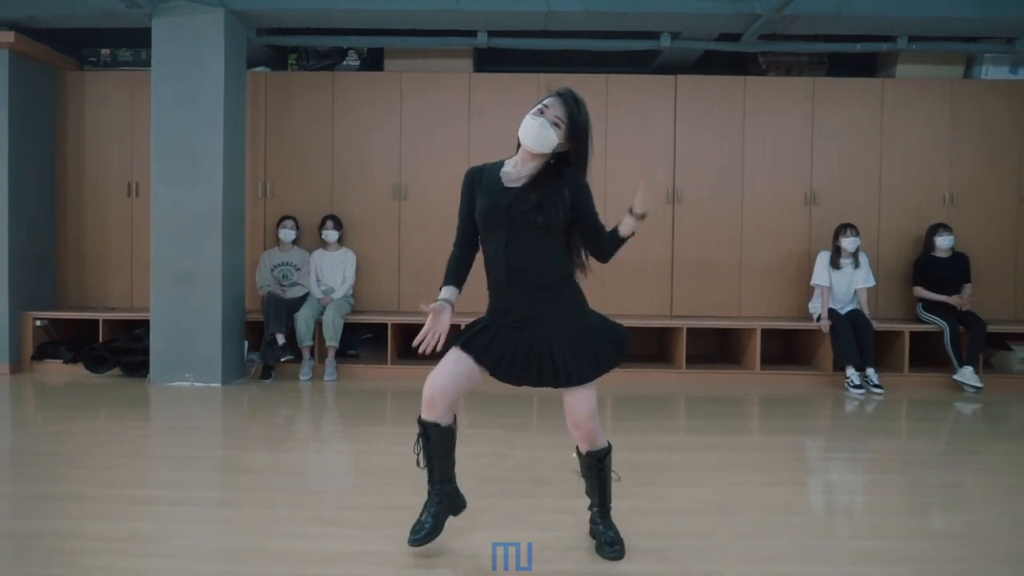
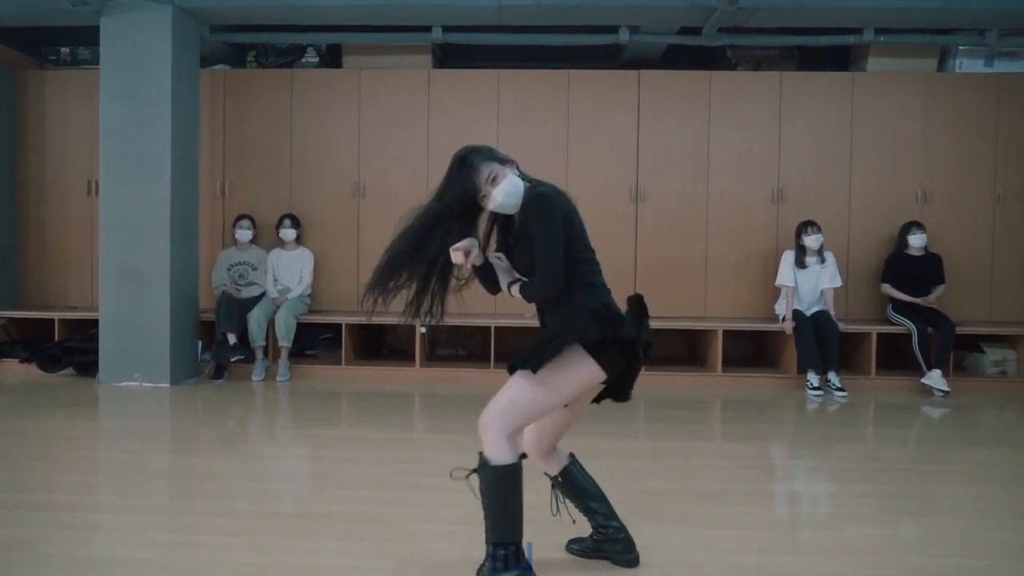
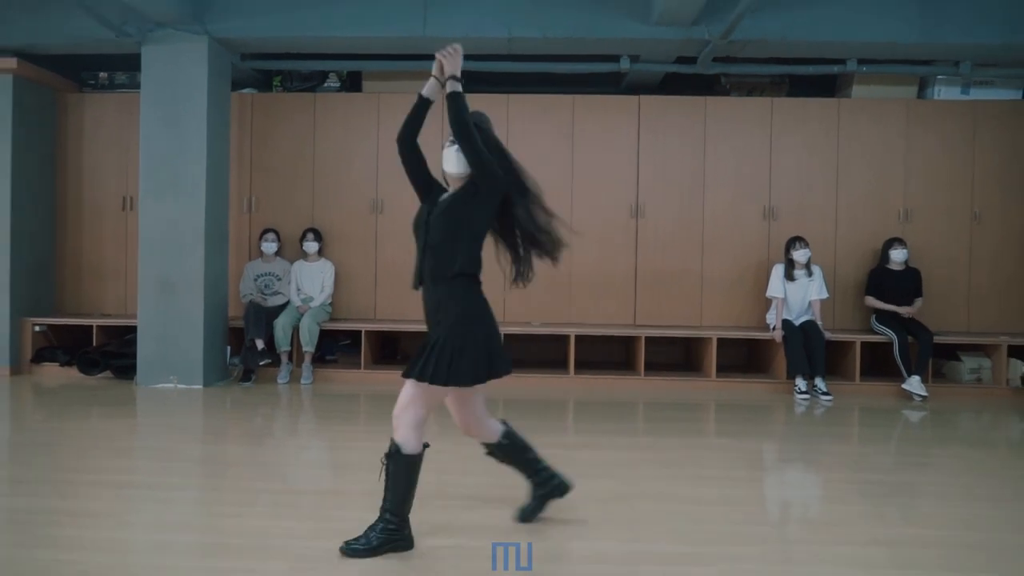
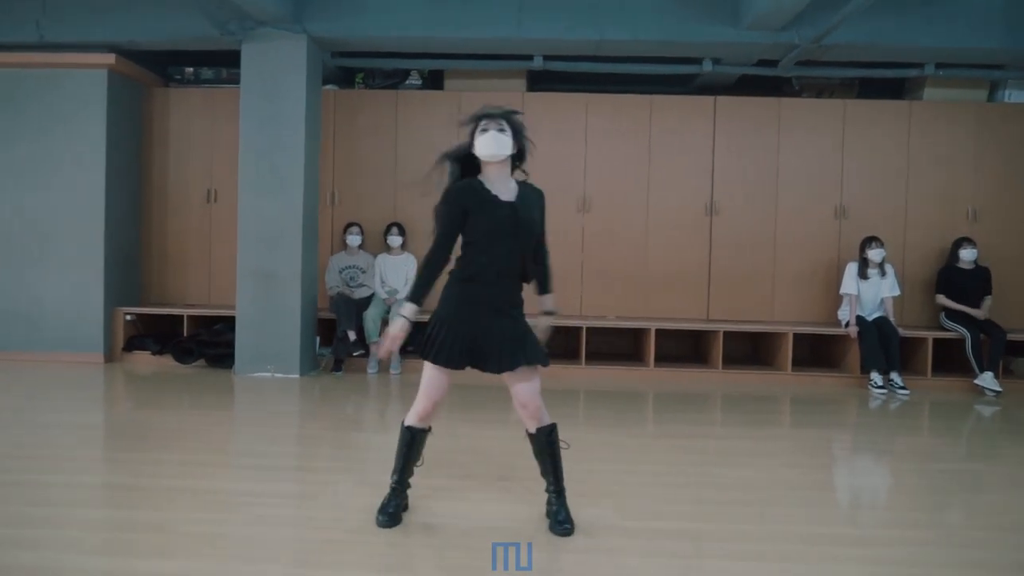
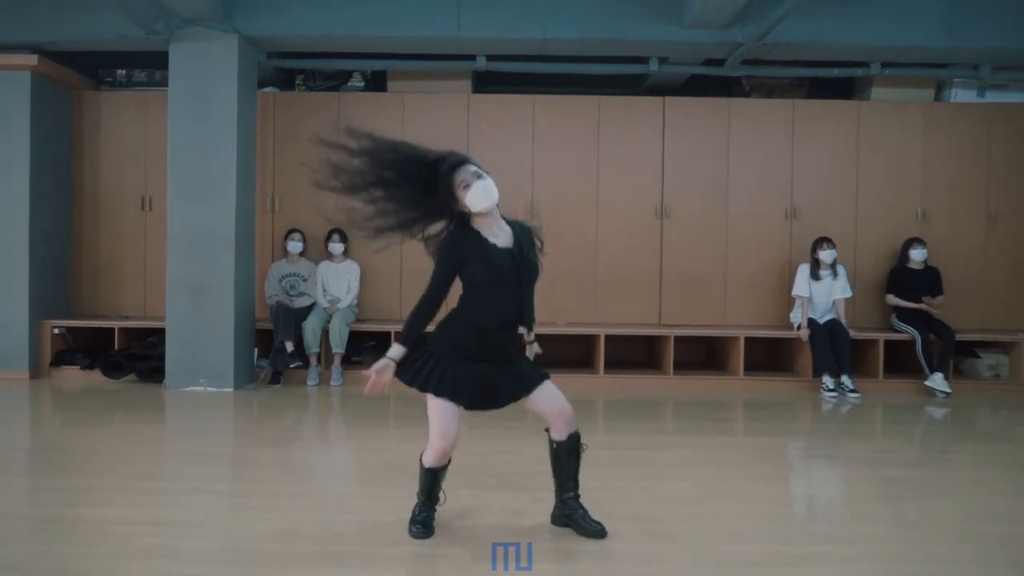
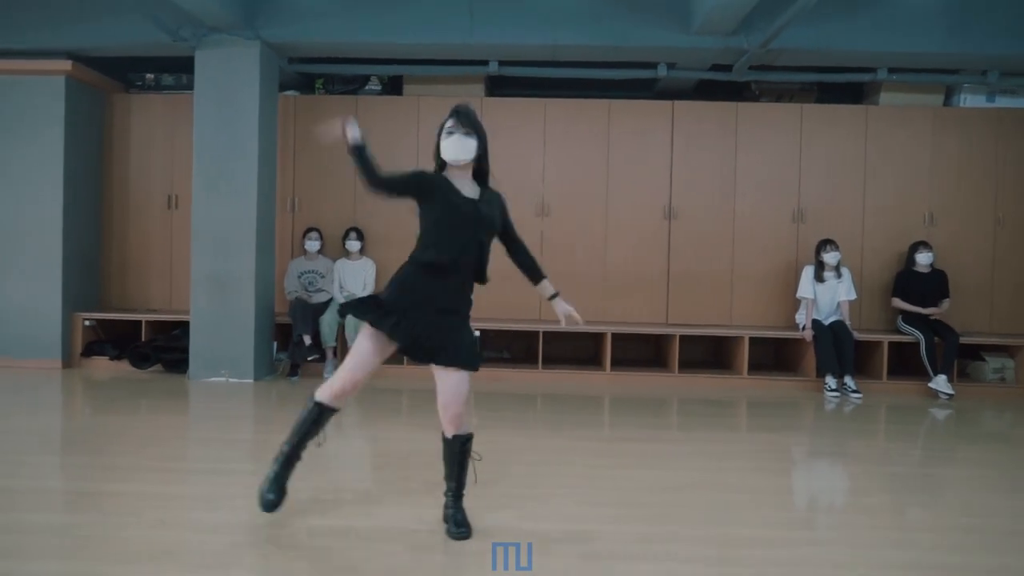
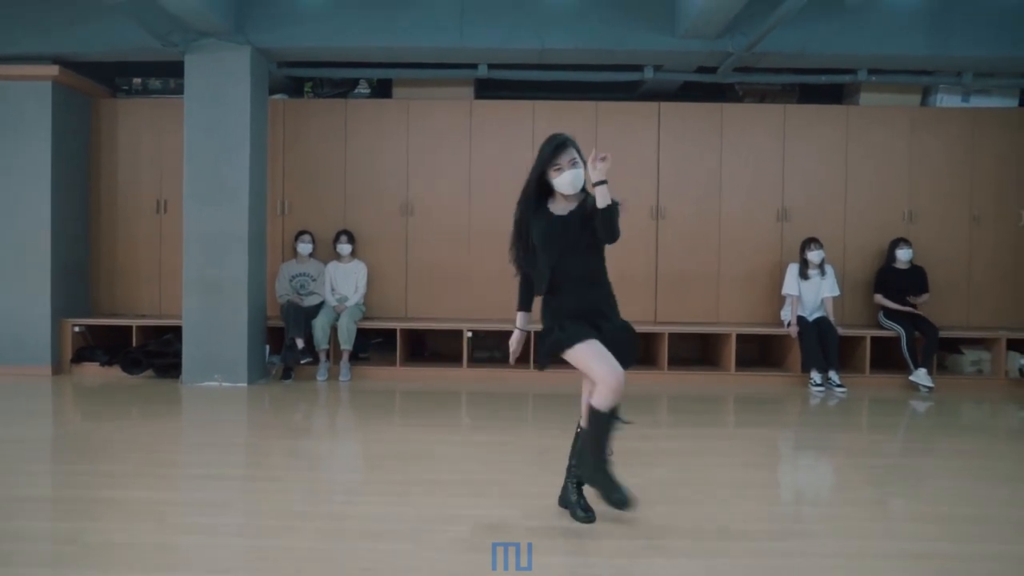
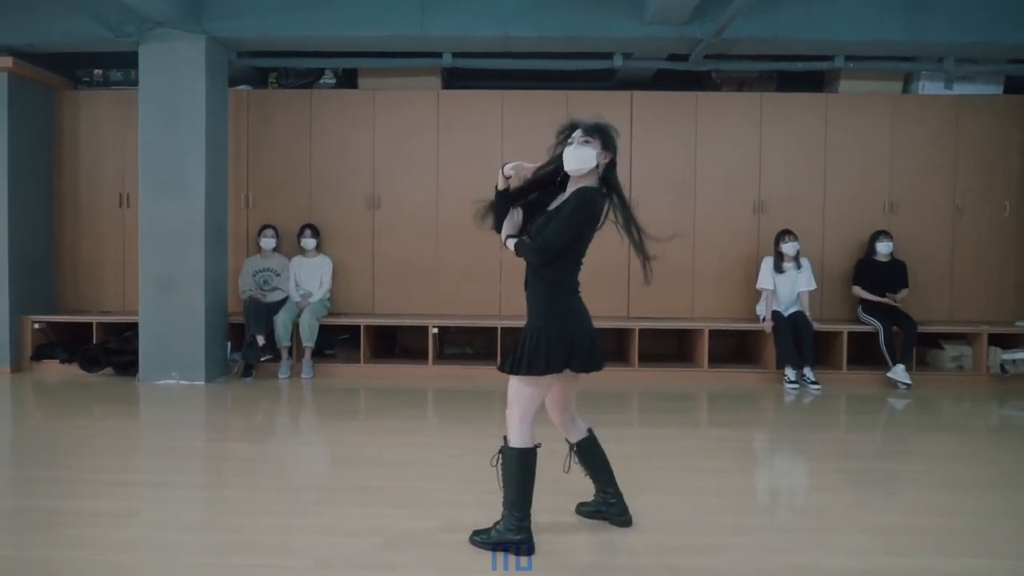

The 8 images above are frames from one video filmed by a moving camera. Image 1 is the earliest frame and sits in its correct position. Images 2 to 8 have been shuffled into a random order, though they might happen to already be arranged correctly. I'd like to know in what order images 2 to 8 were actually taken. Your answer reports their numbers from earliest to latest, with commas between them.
5, 7, 8, 2, 3, 6, 4
